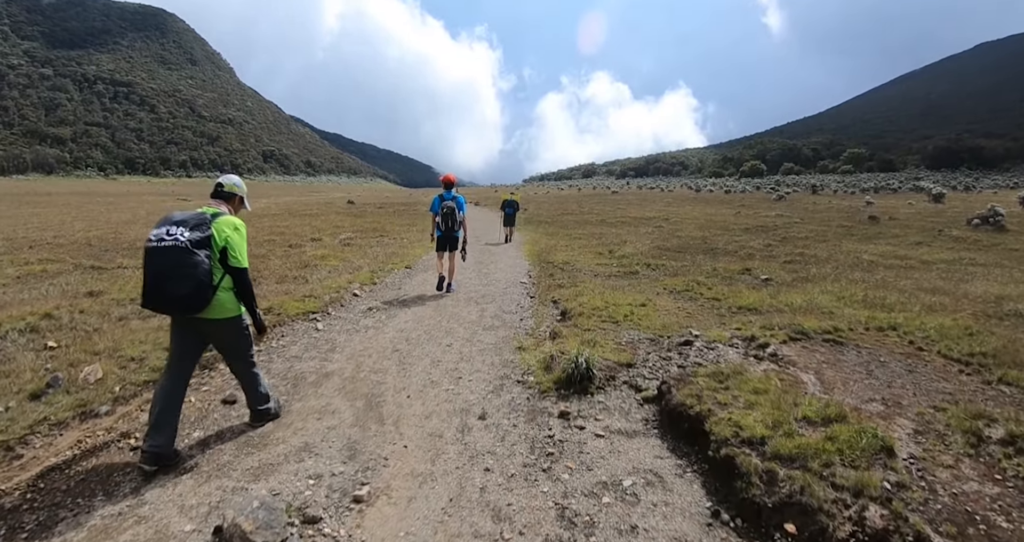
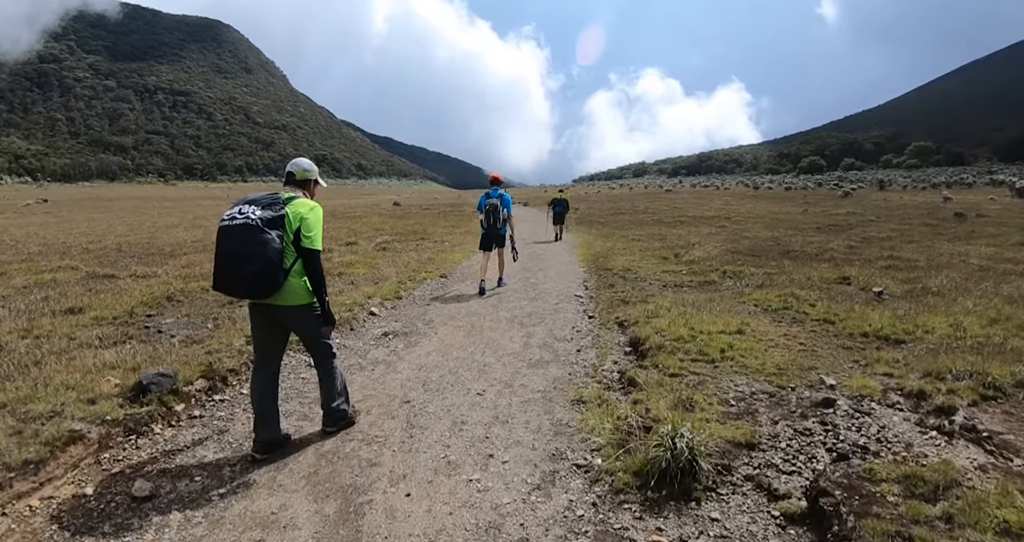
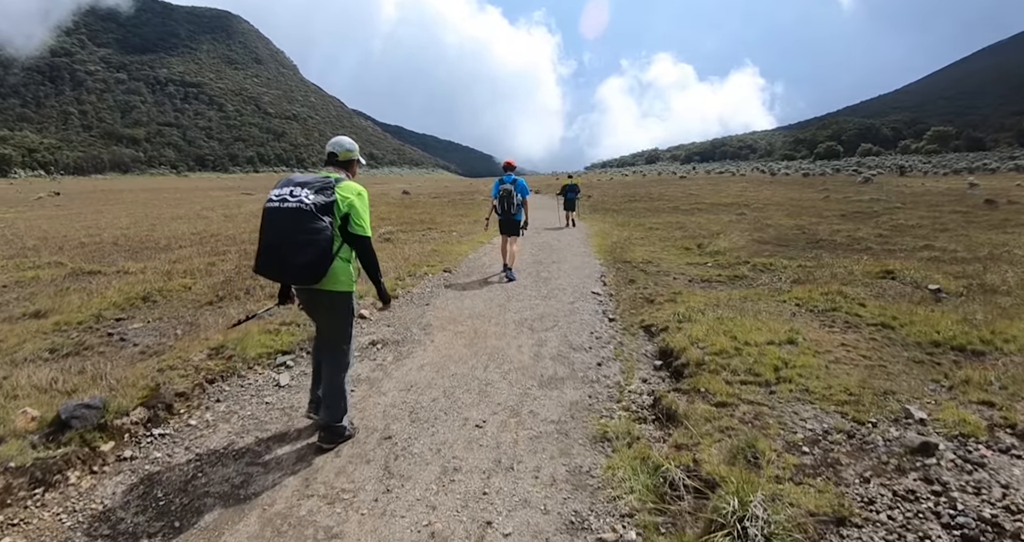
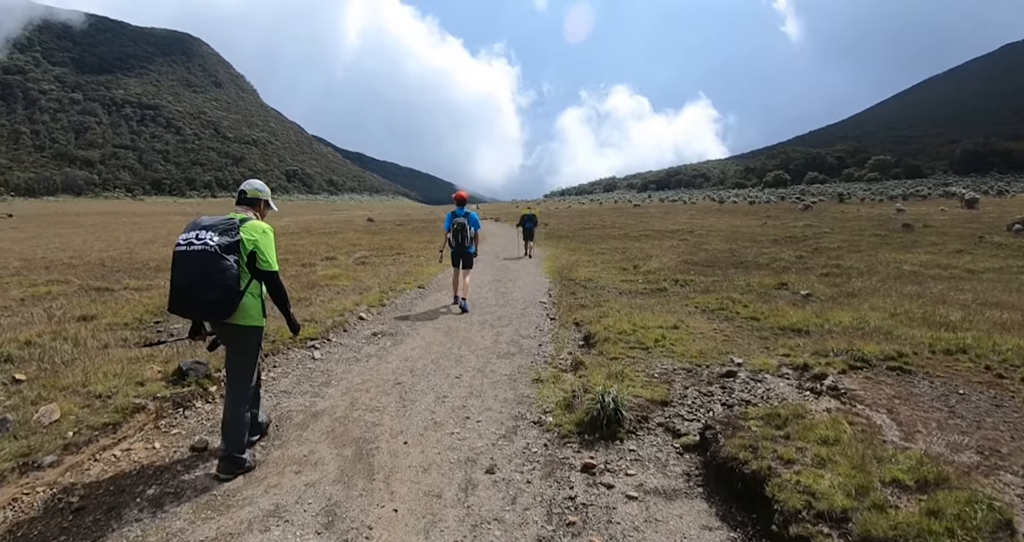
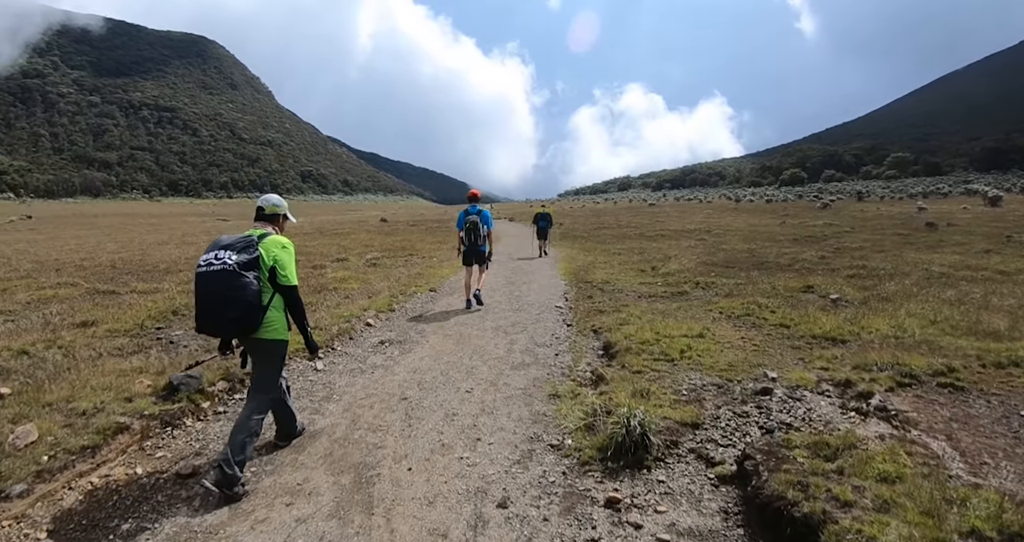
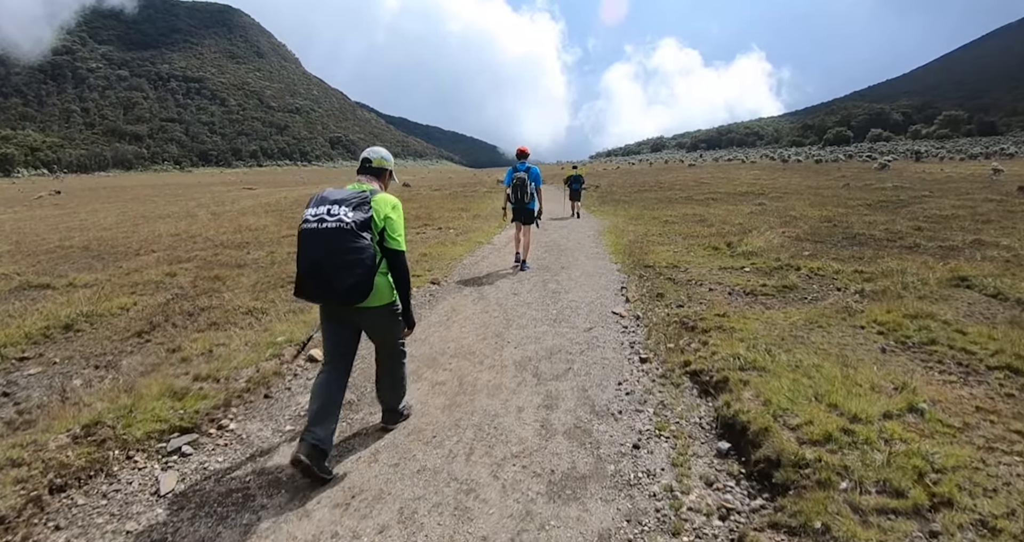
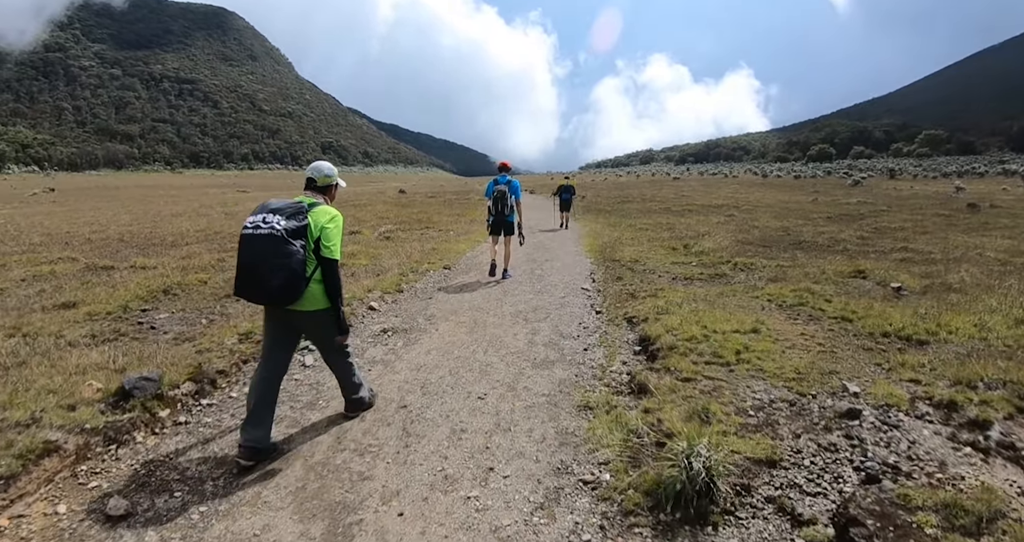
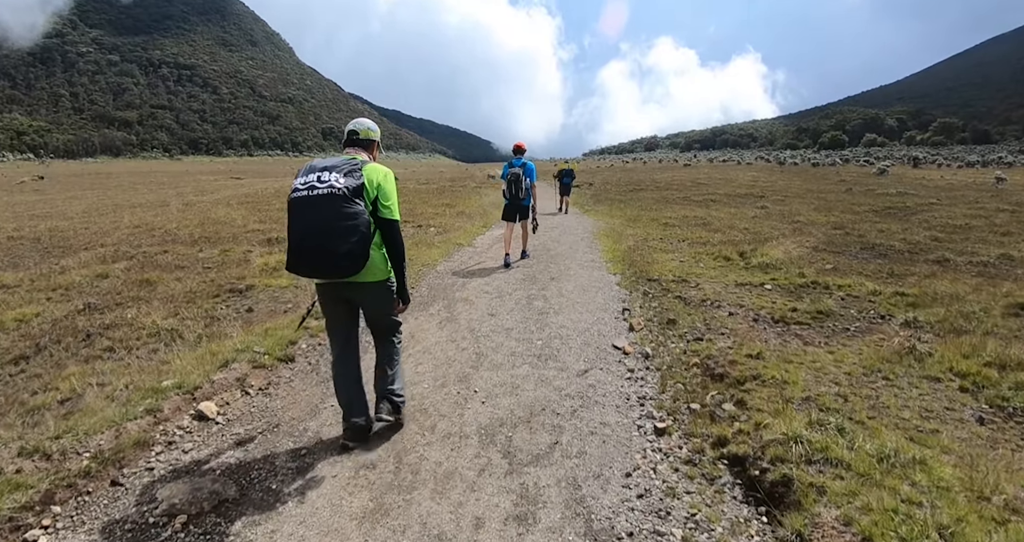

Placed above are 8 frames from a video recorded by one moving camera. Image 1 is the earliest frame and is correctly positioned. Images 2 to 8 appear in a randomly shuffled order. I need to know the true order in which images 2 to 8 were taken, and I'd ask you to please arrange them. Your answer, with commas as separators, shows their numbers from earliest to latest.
4, 5, 2, 7, 3, 6, 8
